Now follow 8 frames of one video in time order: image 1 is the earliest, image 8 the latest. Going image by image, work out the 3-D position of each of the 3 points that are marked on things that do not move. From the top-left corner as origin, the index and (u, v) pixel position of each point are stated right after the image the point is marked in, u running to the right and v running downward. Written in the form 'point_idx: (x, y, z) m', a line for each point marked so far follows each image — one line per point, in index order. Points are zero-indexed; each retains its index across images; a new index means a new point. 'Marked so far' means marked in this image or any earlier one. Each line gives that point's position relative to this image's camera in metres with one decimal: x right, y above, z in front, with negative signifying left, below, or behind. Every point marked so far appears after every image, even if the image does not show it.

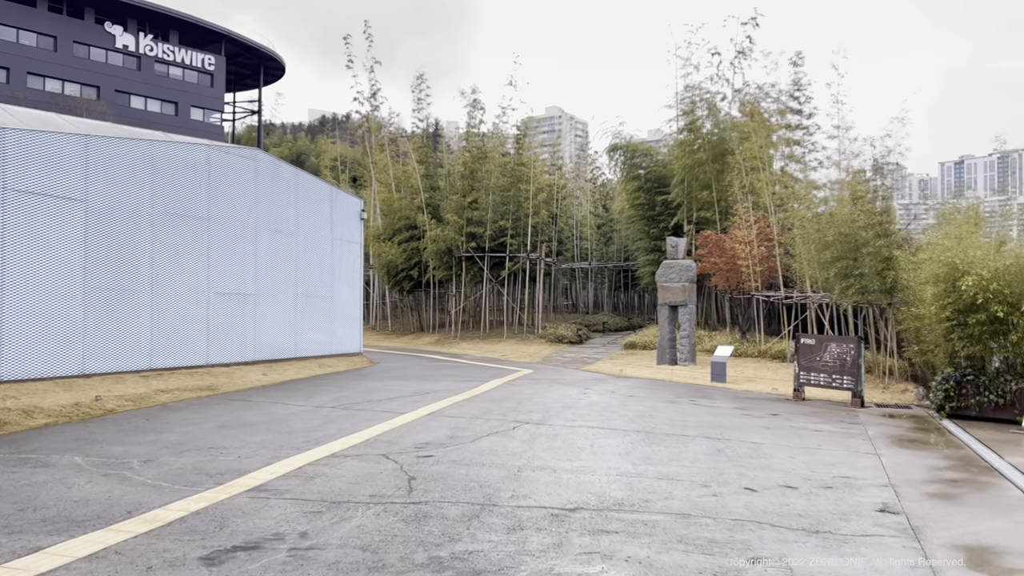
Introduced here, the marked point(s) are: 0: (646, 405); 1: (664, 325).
0: (+1.4, -1.3, +8.6) m
1: (+2.6, -0.6, +13.4) m
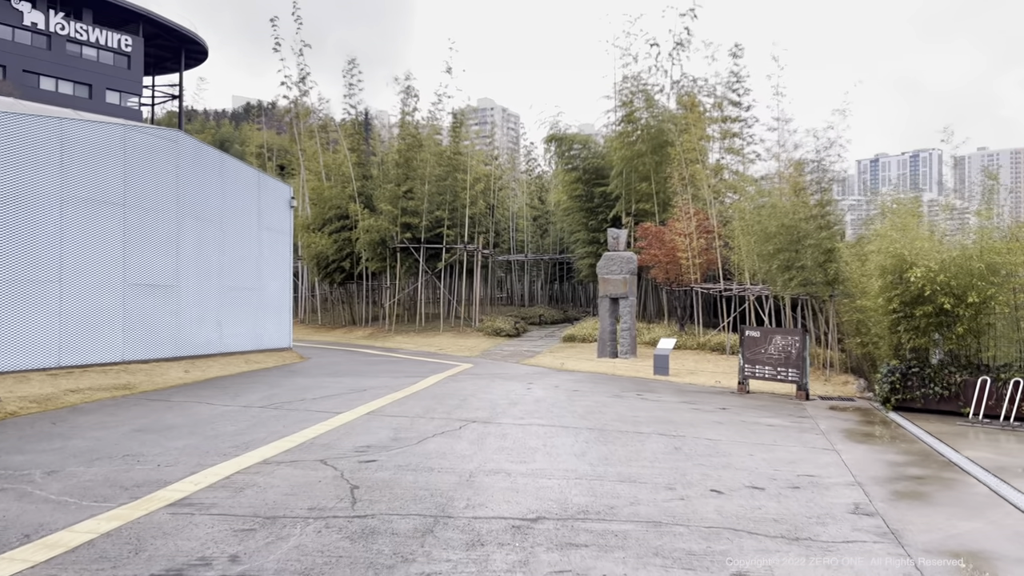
0: (+0.8, -1.2, +8.3) m
1: (+1.6, -0.5, +13.2) m
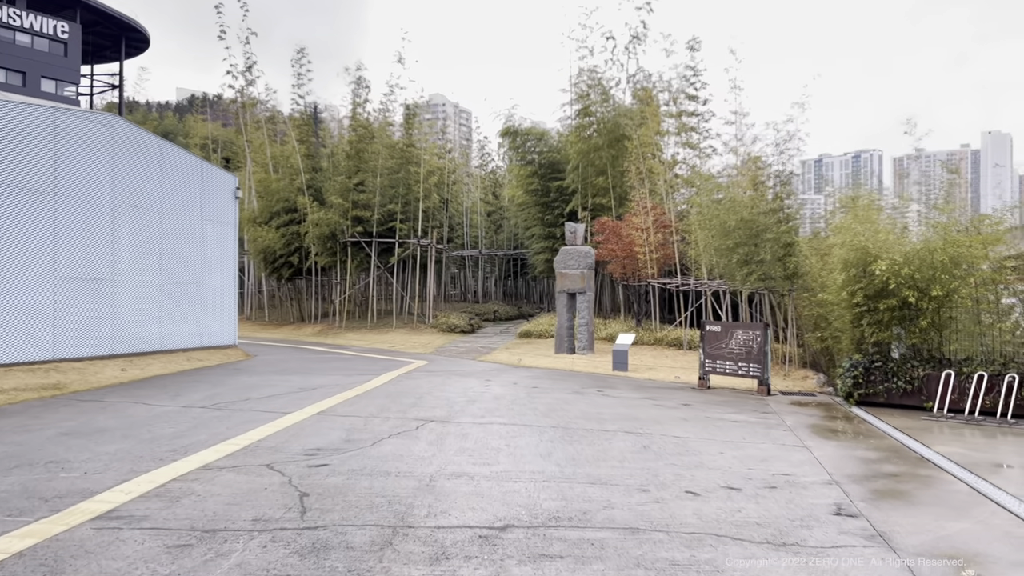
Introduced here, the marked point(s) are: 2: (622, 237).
0: (+0.4, -1.1, +8.0) m
1: (+0.8, -0.4, +13.0) m
2: (+2.0, +0.9, +14.1) m
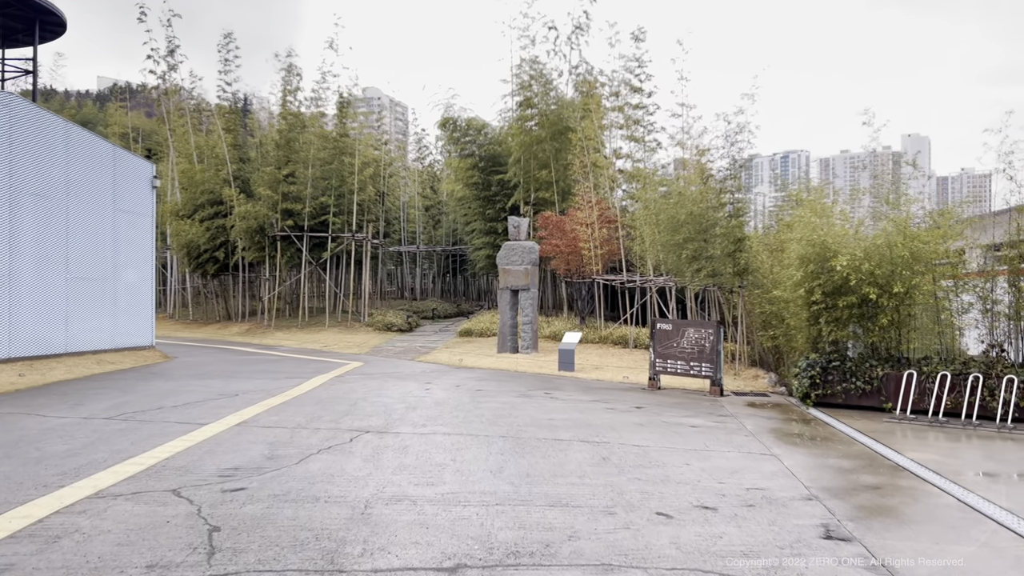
0: (-0.1, -1.1, +7.5) m
1: (-0.1, -0.4, +12.4) m
2: (+0.9, +1.0, +13.7) m
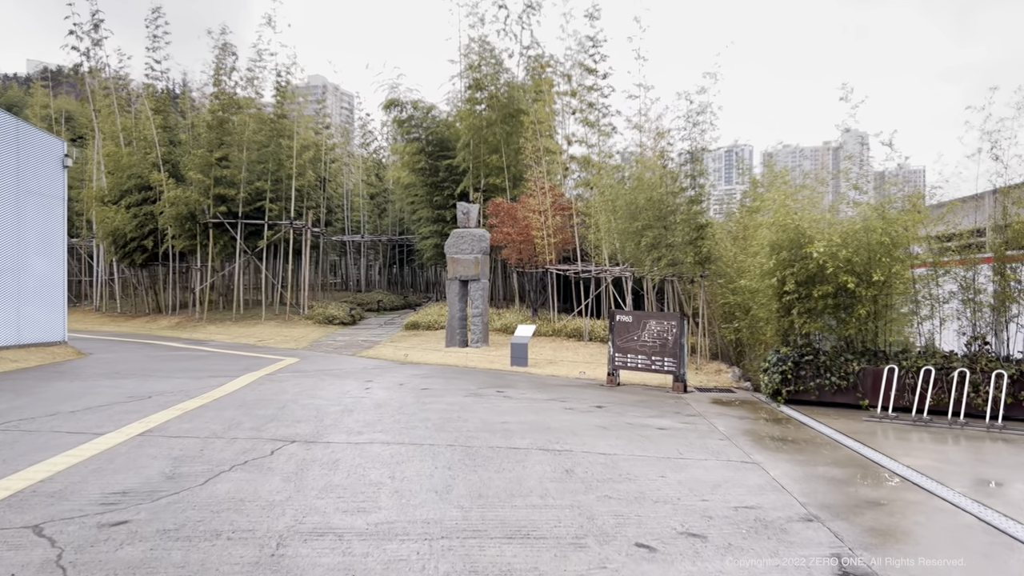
0: (-0.6, -1.0, +6.8) m
1: (-0.9, -0.2, +11.7) m
2: (+0.1, +1.1, +13.0) m
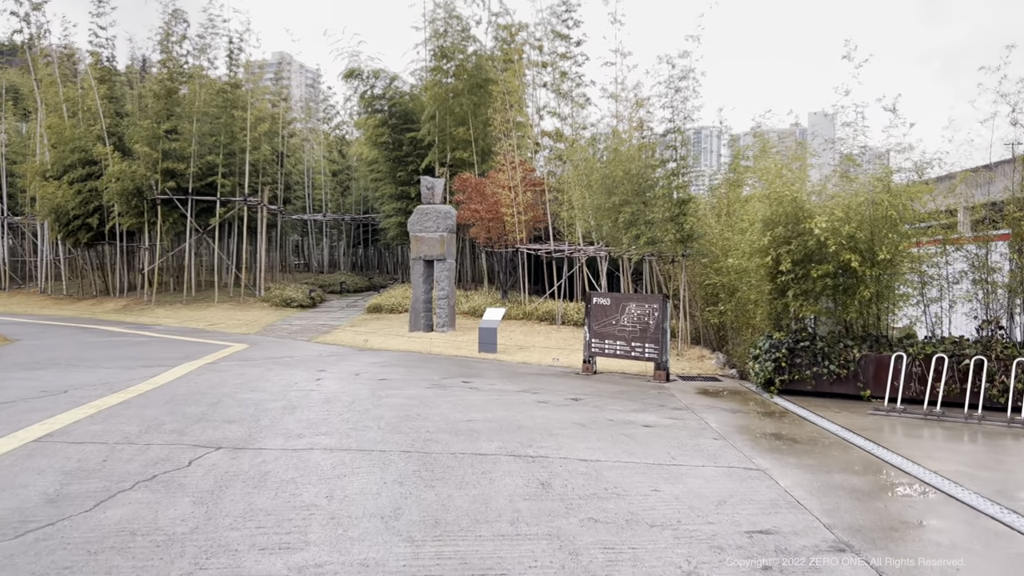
0: (-0.8, -0.8, +6.1) m
1: (-1.3, +0.1, +11.0) m
2: (-0.4, +1.4, +12.3) m
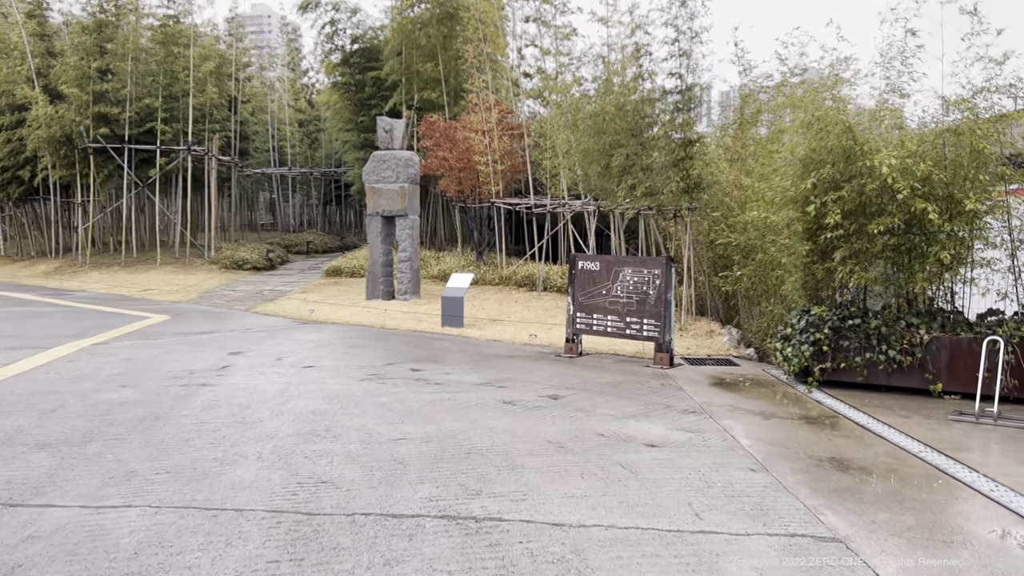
0: (-1.1, -0.6, +4.6) m
1: (-1.6, +0.5, +9.4) m
2: (-0.7, +1.9, +10.6) m
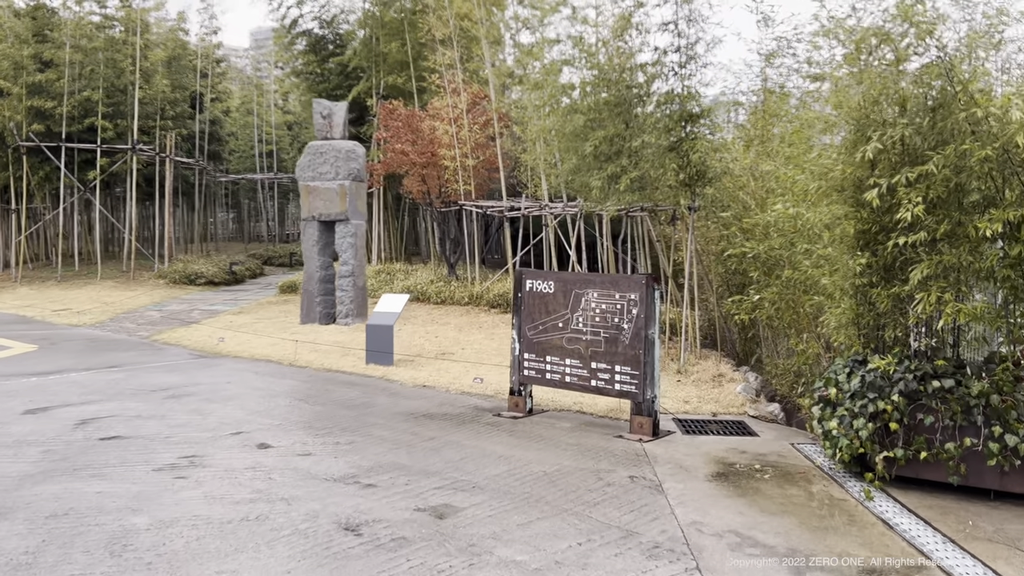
0: (-1.6, -0.7, +2.8) m
1: (-2.0, +0.3, +7.7) m
2: (-1.0, +1.7, +8.9) m
